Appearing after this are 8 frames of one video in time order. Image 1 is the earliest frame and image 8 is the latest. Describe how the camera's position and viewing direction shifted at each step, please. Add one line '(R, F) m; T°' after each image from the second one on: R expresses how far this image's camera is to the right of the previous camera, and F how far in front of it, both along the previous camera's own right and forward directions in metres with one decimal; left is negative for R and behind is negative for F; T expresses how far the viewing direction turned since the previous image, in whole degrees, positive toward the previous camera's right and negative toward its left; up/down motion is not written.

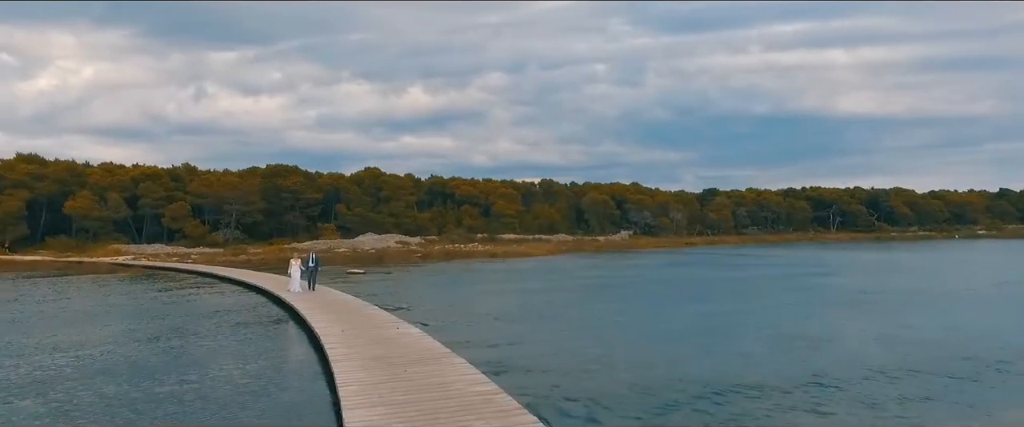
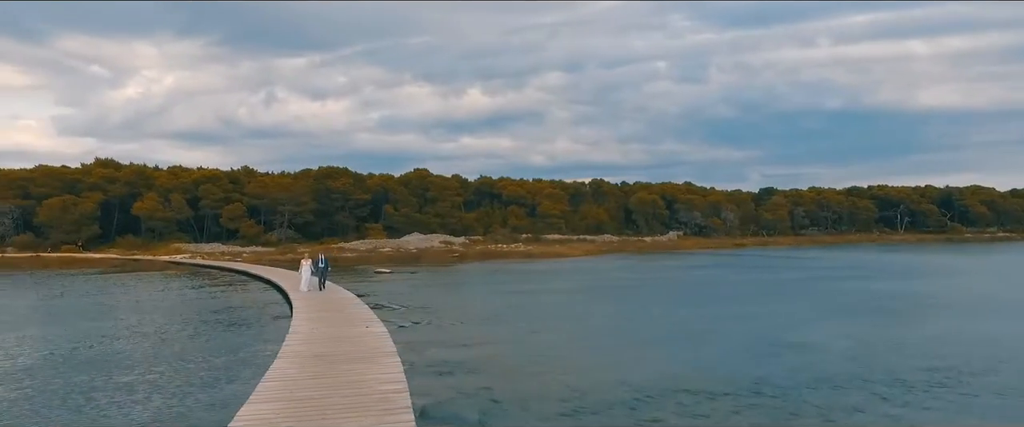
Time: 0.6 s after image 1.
(+2.1, -0.1) m; -6°
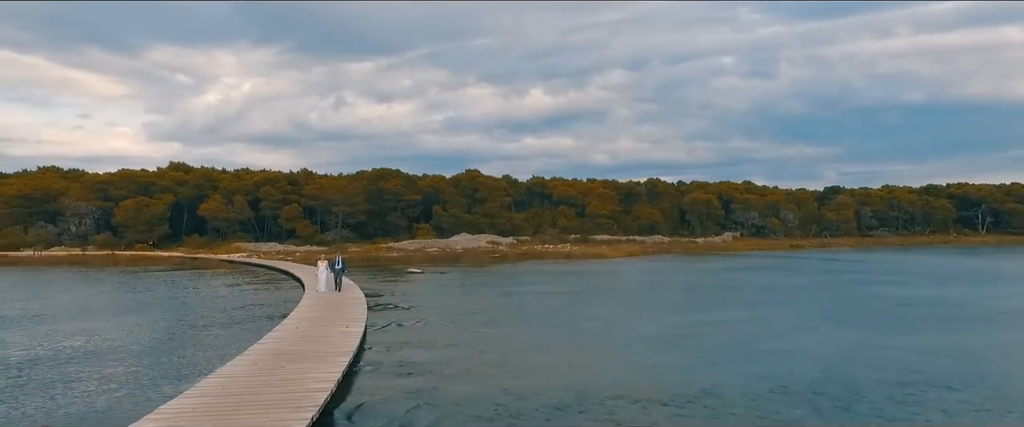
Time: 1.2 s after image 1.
(+2.1, -0.1) m; -6°
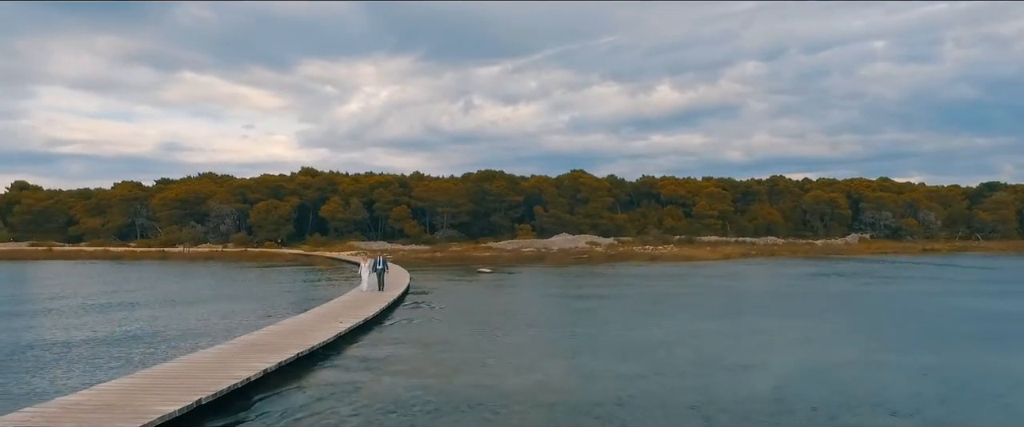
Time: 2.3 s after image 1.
(+3.6, 0.0) m; -12°
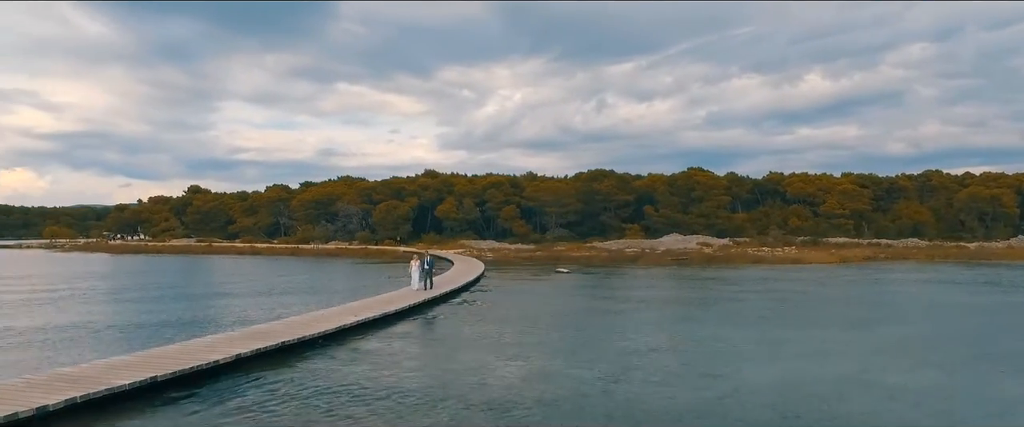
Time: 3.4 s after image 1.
(+3.4, +0.1) m; -12°
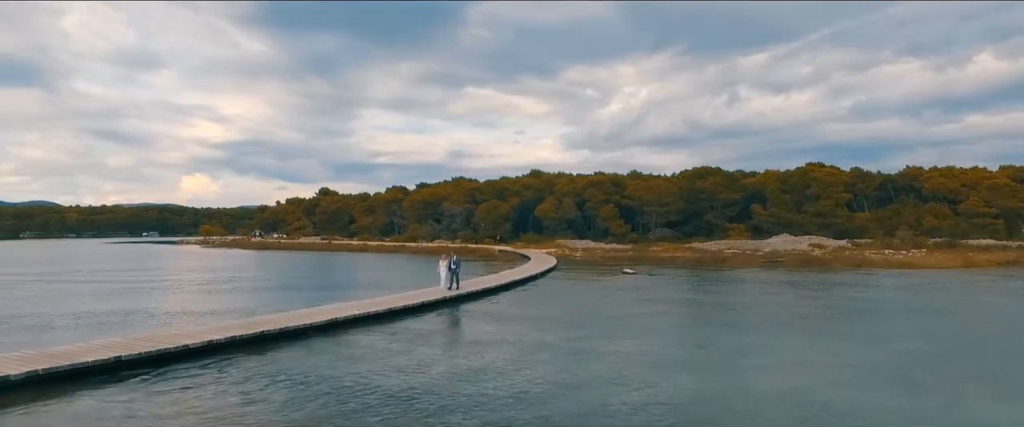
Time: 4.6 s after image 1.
(+3.7, +0.2) m; -12°
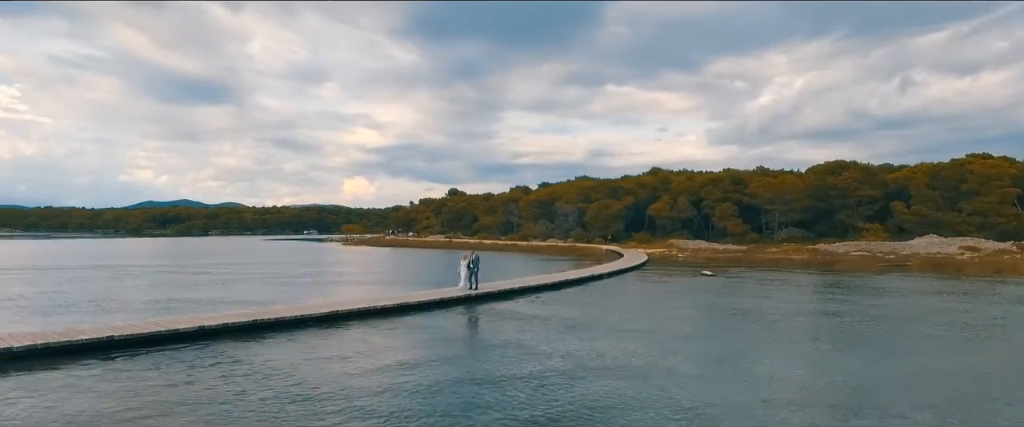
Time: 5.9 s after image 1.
(+4.1, +0.5) m; -13°
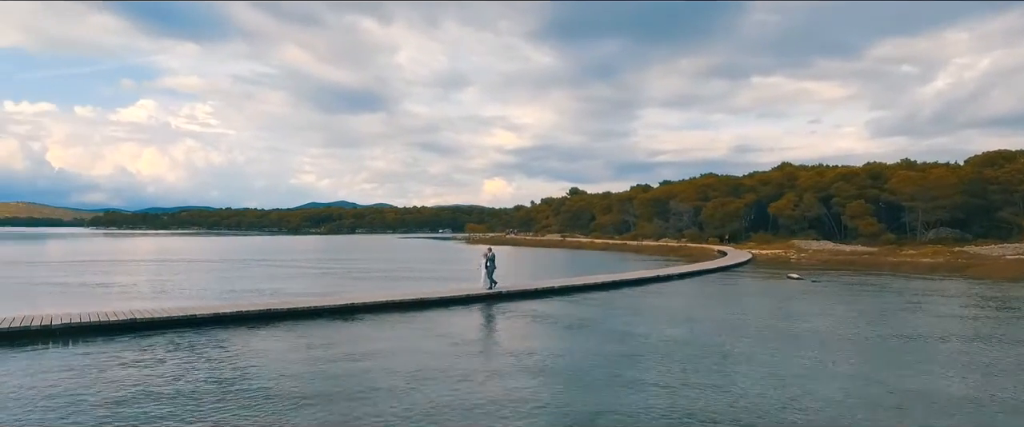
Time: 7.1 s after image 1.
(+3.7, +0.6) m; -13°
